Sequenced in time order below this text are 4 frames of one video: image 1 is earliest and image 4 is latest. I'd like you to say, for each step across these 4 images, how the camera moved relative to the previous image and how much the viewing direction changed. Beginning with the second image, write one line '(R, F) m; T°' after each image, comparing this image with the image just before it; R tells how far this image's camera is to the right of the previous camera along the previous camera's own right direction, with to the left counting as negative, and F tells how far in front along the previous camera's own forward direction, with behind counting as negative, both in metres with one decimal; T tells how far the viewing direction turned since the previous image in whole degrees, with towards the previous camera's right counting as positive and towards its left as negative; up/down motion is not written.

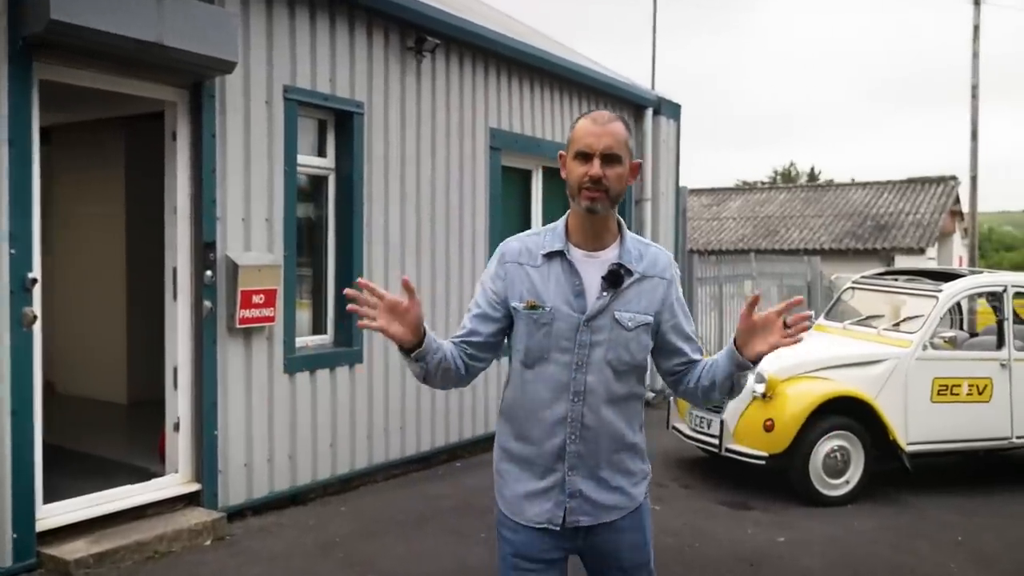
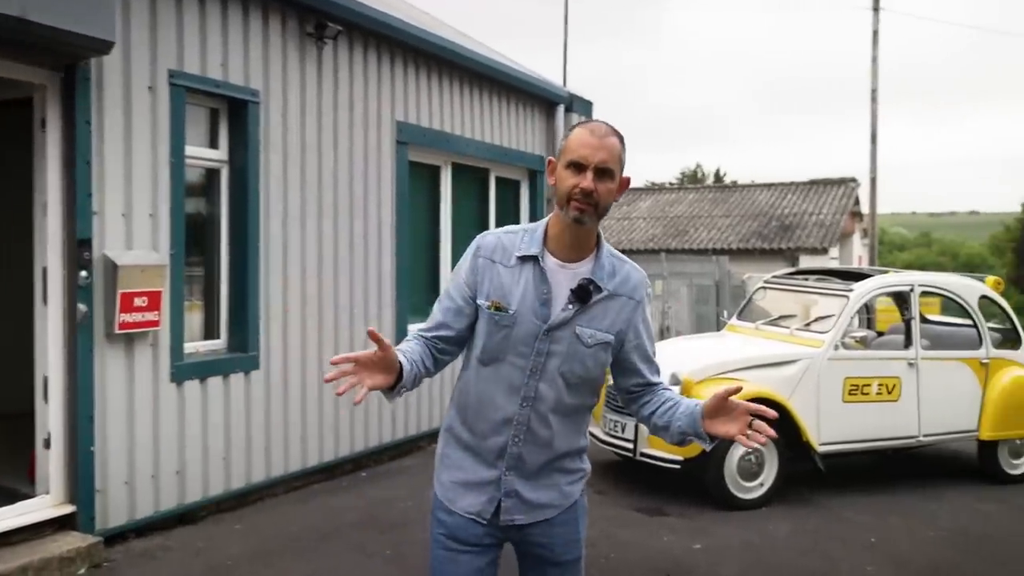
(0.0, +0.3) m; +6°
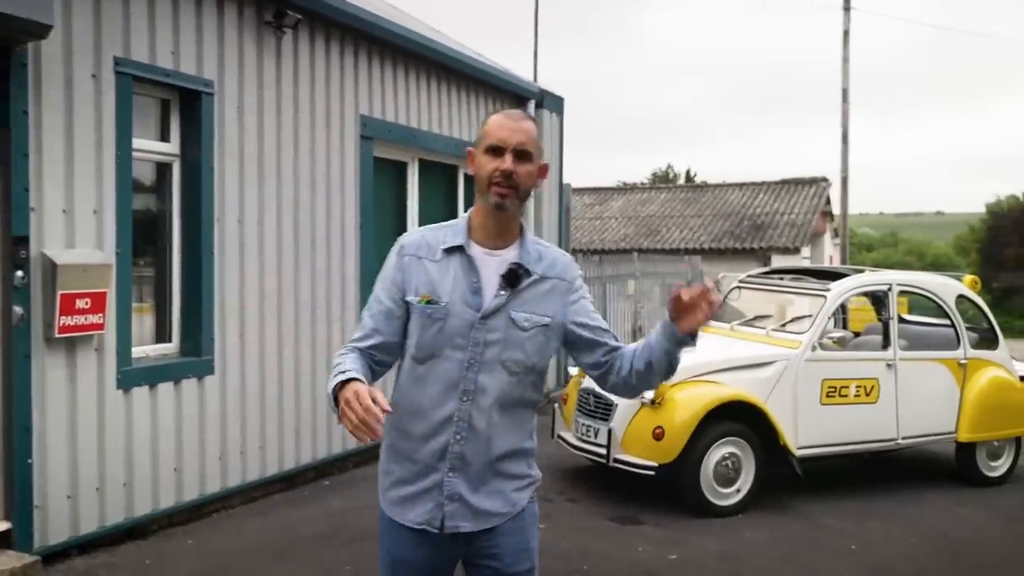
(0.0, +0.3) m; +2°
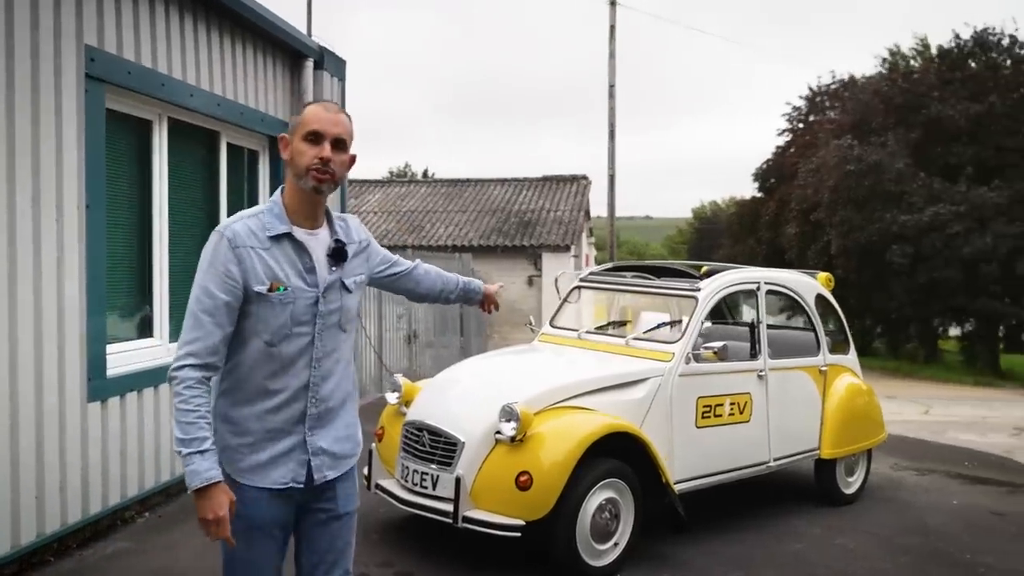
(-0.4, +1.7) m; +17°
